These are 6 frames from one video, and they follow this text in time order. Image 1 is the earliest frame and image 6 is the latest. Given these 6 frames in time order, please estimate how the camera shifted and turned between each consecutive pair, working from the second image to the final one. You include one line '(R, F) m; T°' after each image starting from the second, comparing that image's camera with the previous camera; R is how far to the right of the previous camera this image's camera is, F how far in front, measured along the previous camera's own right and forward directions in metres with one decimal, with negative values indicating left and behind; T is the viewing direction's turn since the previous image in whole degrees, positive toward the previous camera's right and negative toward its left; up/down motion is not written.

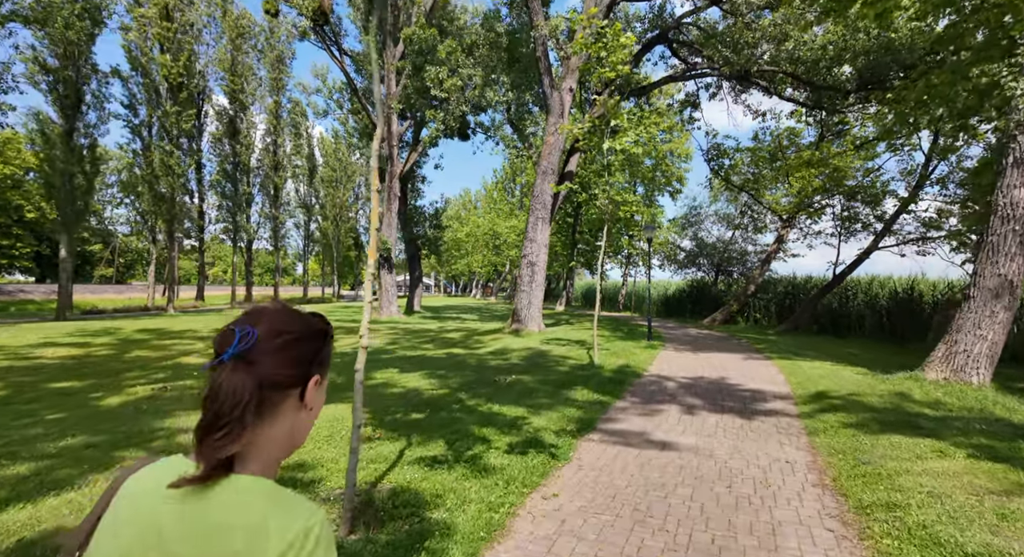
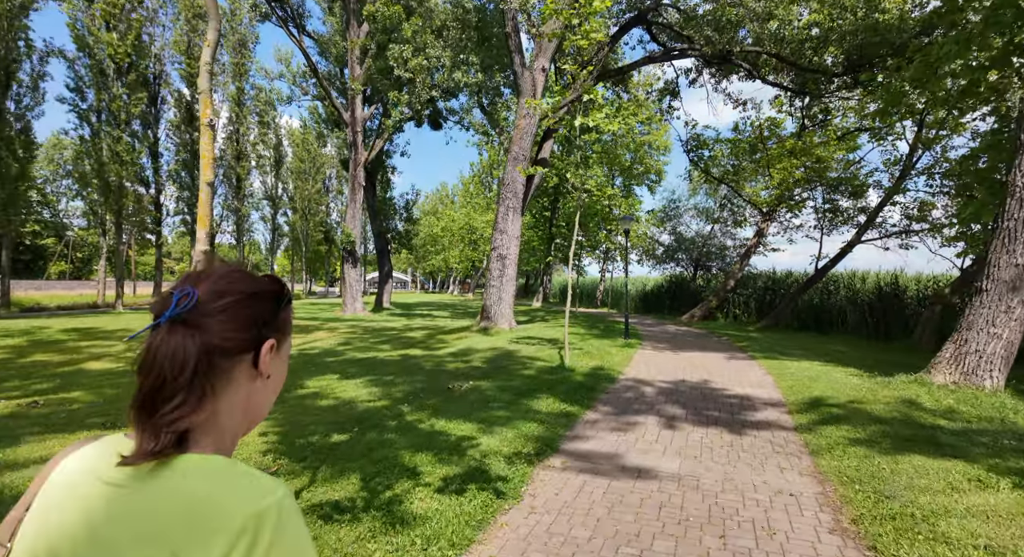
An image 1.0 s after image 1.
(+0.4, +1.1) m; +2°
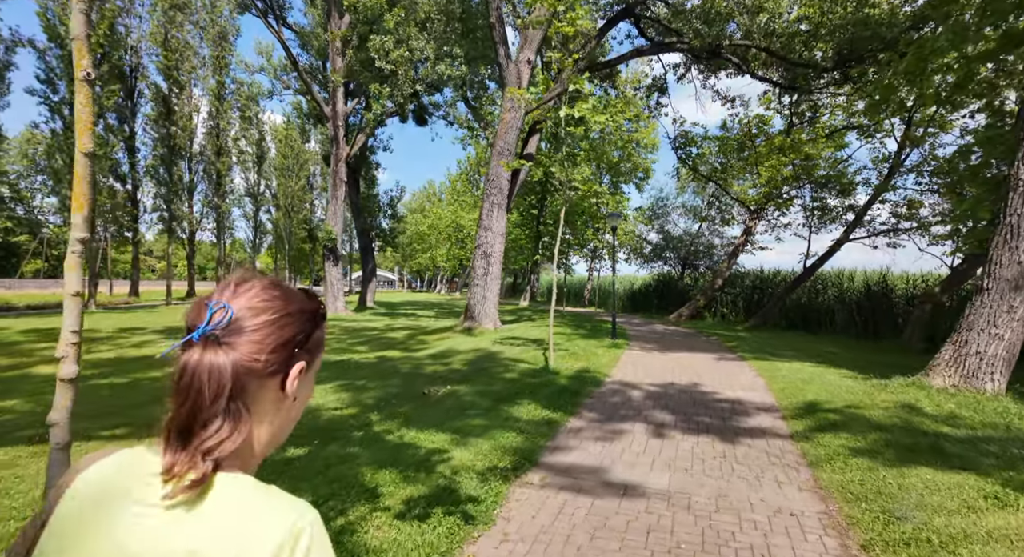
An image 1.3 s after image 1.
(+0.1, +0.4) m; +1°
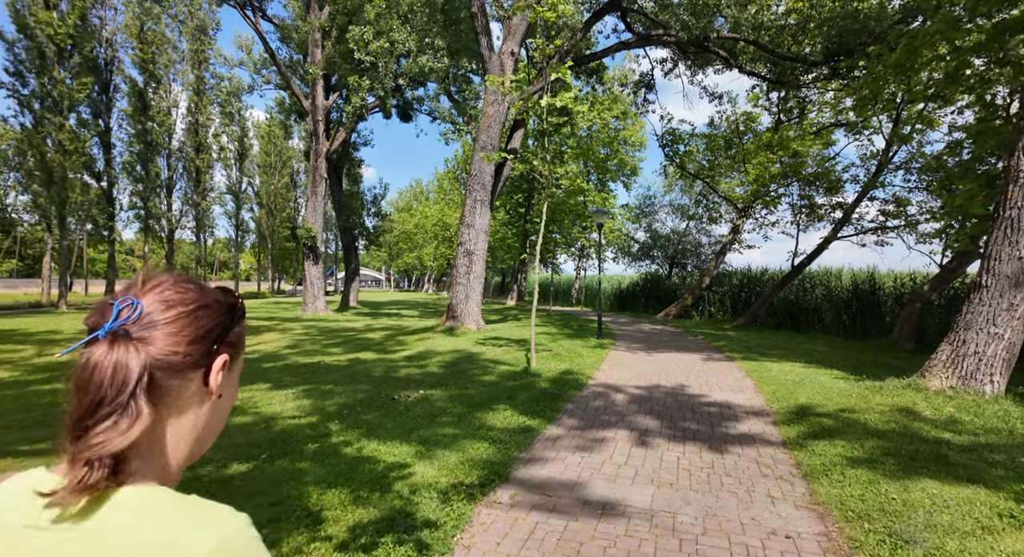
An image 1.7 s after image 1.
(+0.2, +0.4) m; +1°
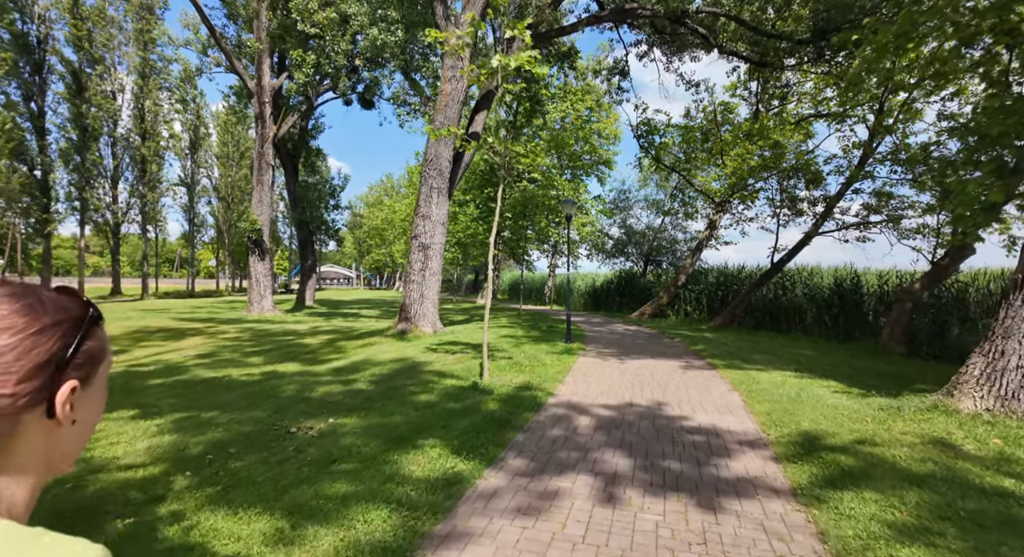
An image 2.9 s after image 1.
(+0.4, +1.4) m; +3°
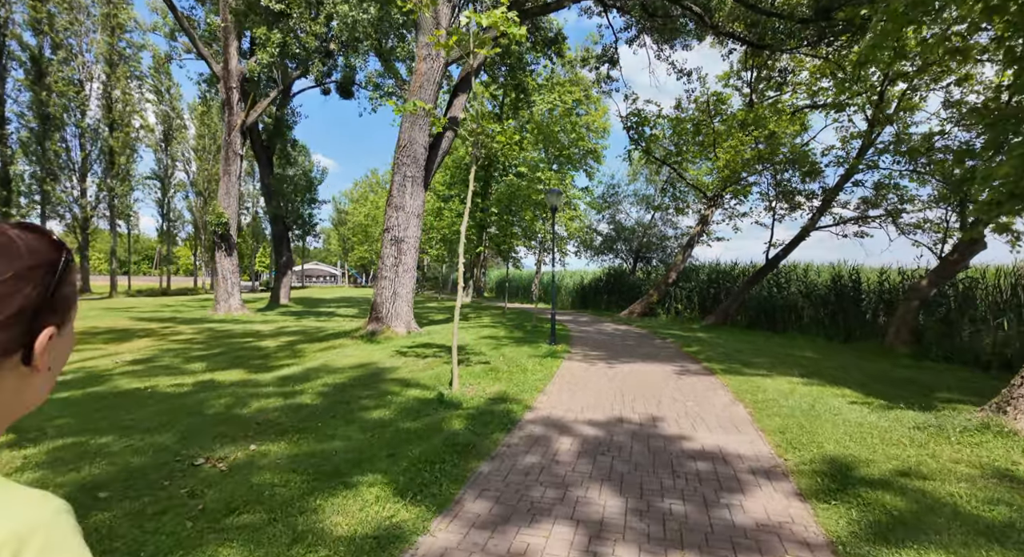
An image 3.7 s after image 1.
(+0.2, +0.9) m; +1°
